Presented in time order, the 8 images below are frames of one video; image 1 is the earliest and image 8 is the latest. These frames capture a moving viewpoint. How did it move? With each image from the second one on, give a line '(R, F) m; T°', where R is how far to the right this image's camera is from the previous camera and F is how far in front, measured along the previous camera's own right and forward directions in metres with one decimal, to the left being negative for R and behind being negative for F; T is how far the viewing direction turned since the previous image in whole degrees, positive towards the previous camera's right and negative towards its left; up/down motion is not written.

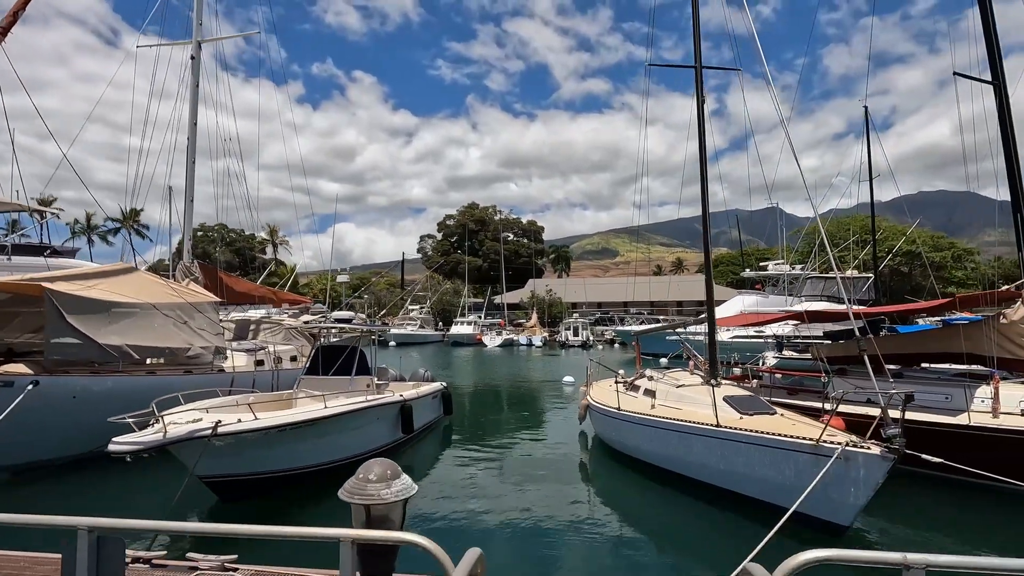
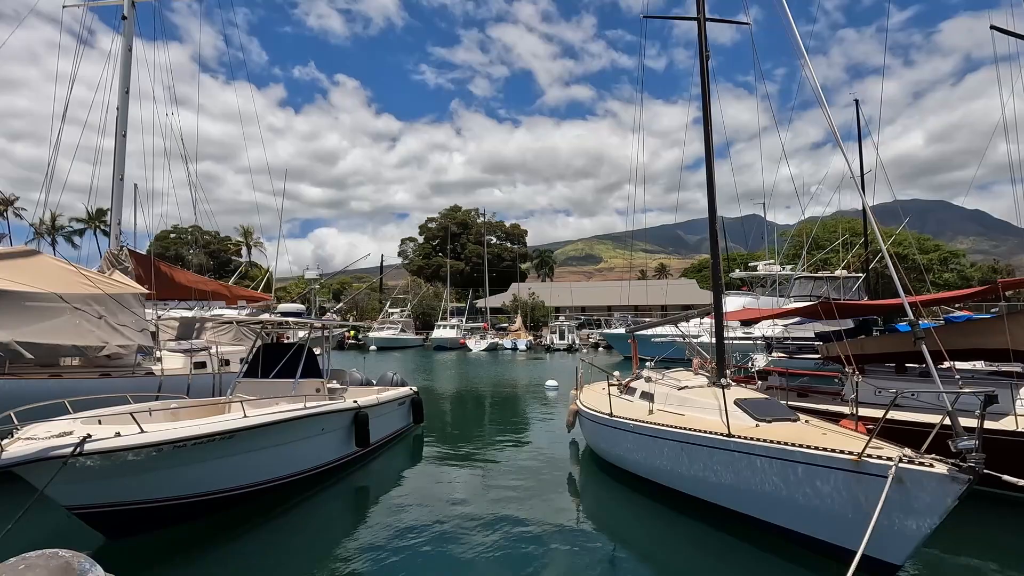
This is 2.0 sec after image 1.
(+0.2, +1.5) m; +2°
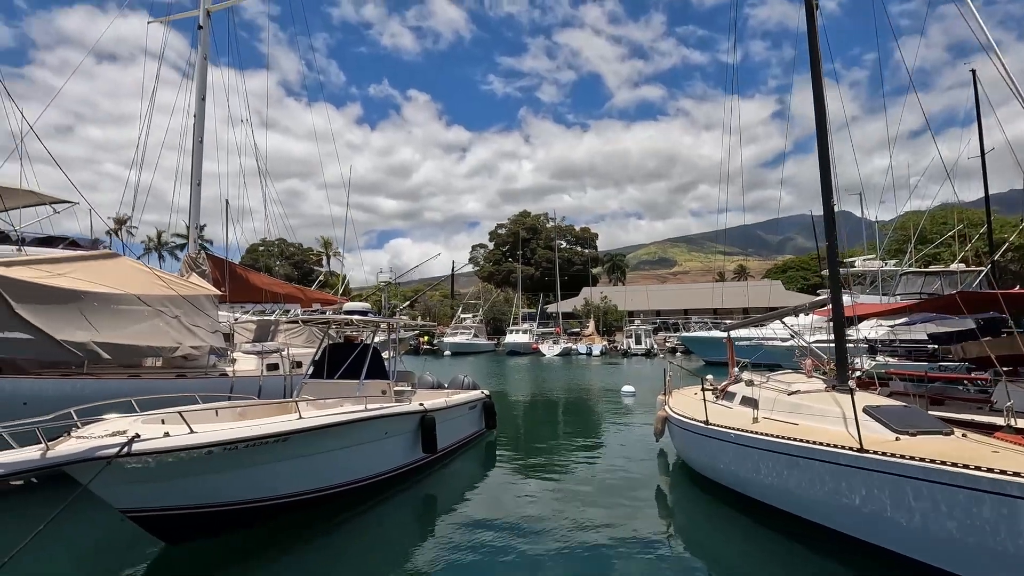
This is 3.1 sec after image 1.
(-0.1, +0.8) m; -8°
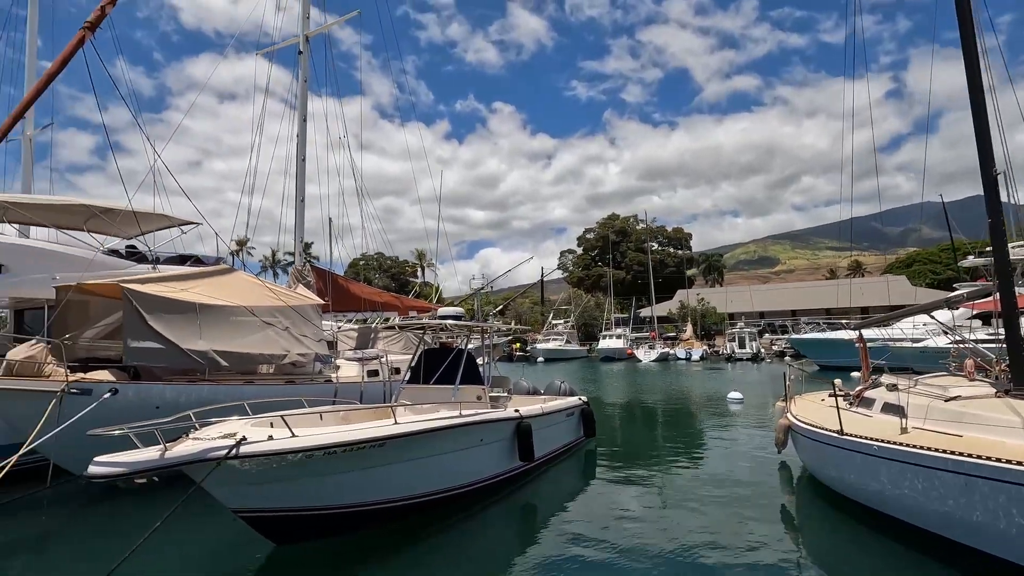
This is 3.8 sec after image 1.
(-0.1, +0.4) m; -10°
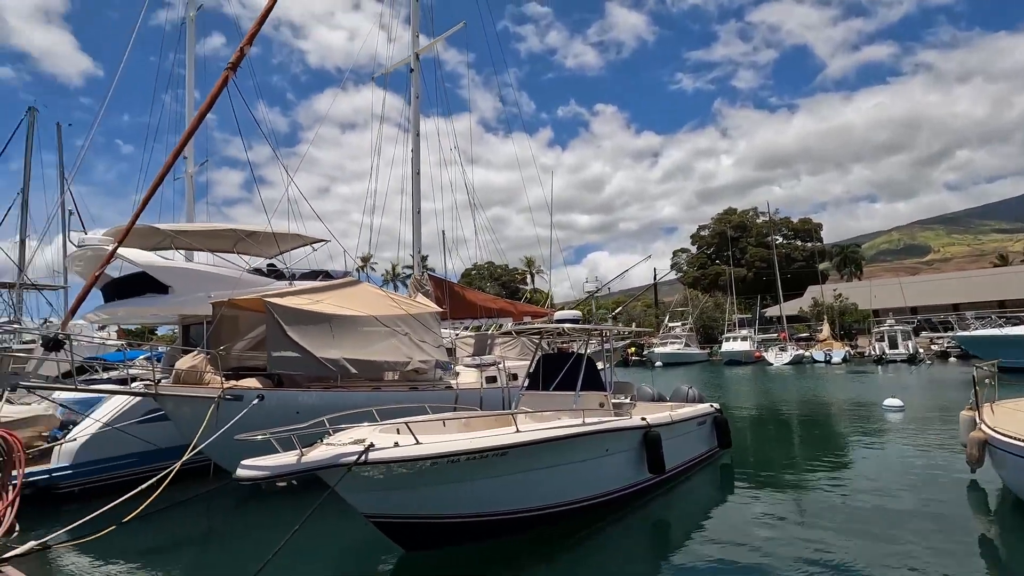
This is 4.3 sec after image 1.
(-0.2, +0.3) m; -12°
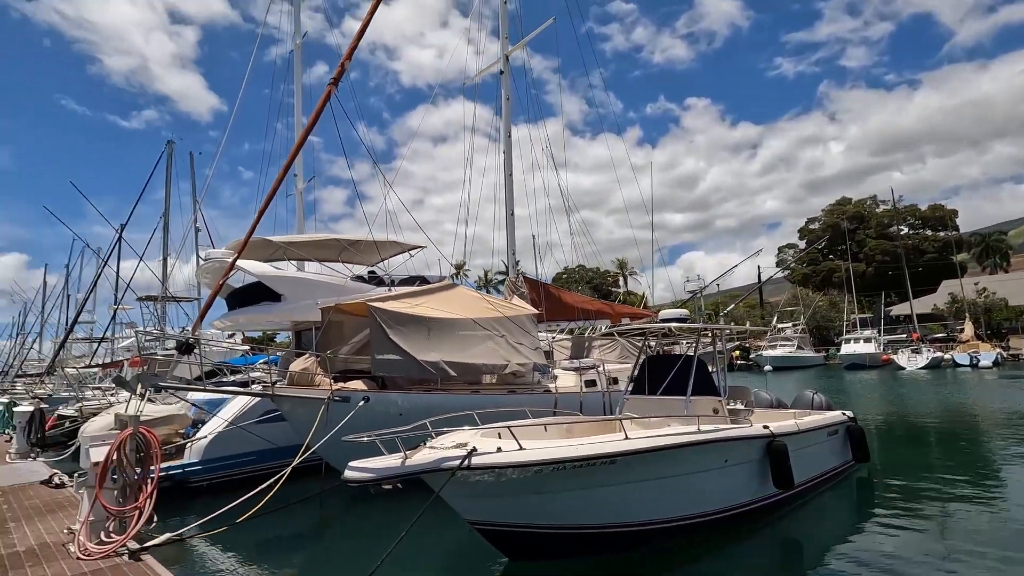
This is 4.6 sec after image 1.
(-0.1, +0.3) m; -10°
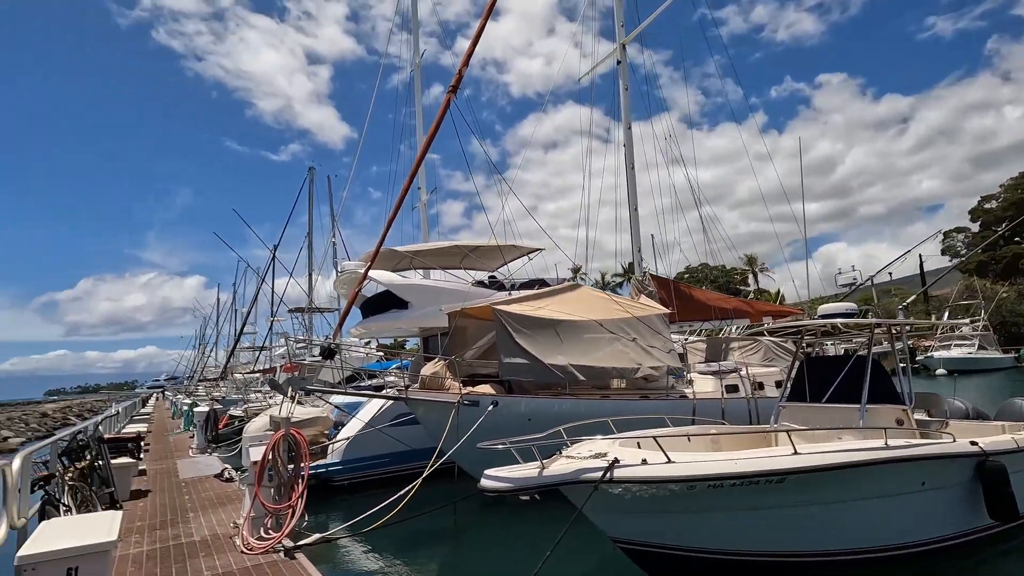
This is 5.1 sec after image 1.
(-0.2, +0.4) m; -12°
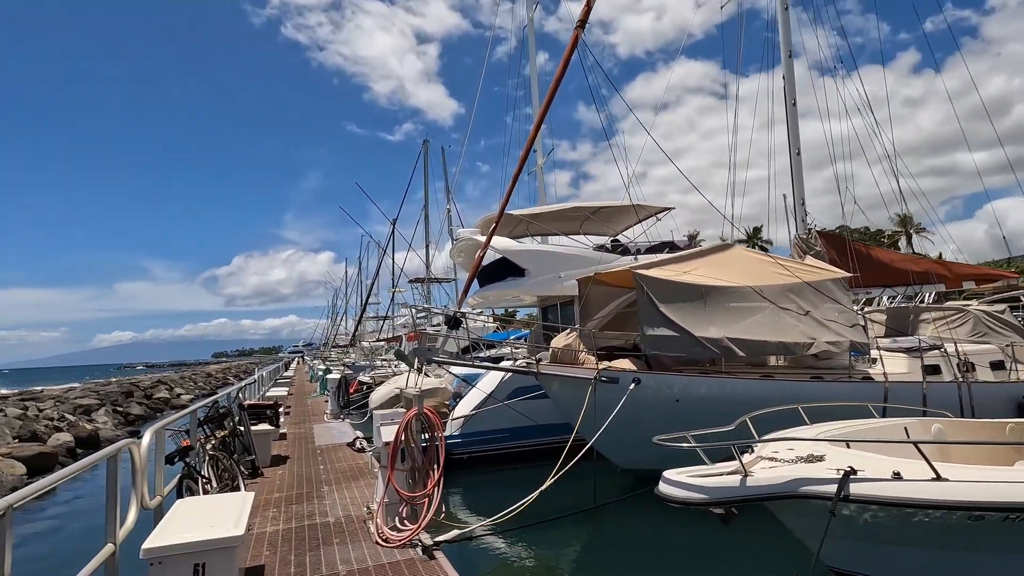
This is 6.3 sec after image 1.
(-0.5, +1.0) m; -11°
